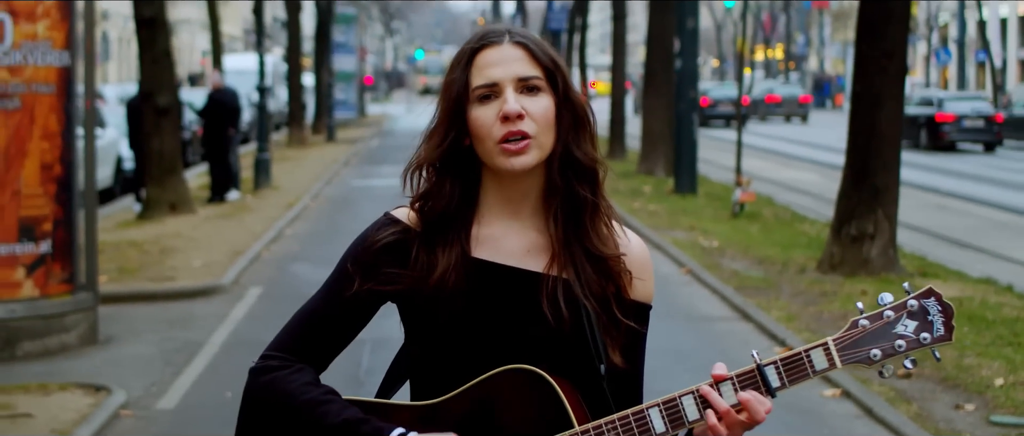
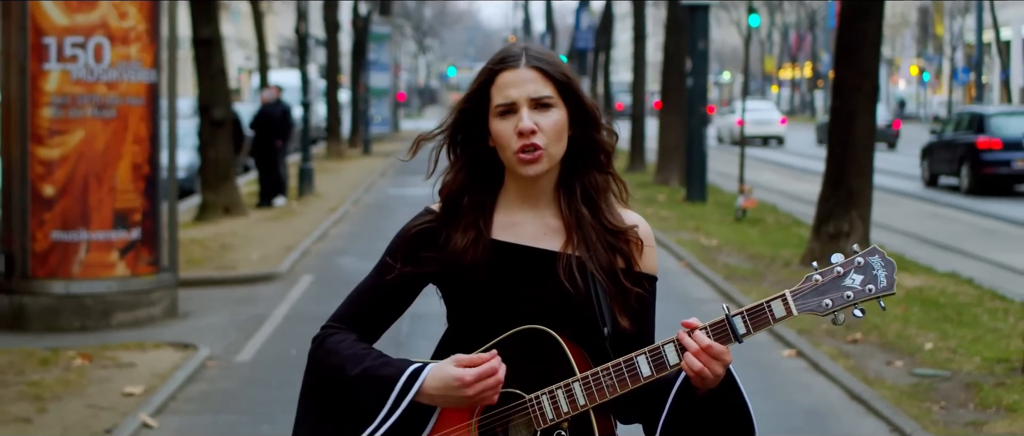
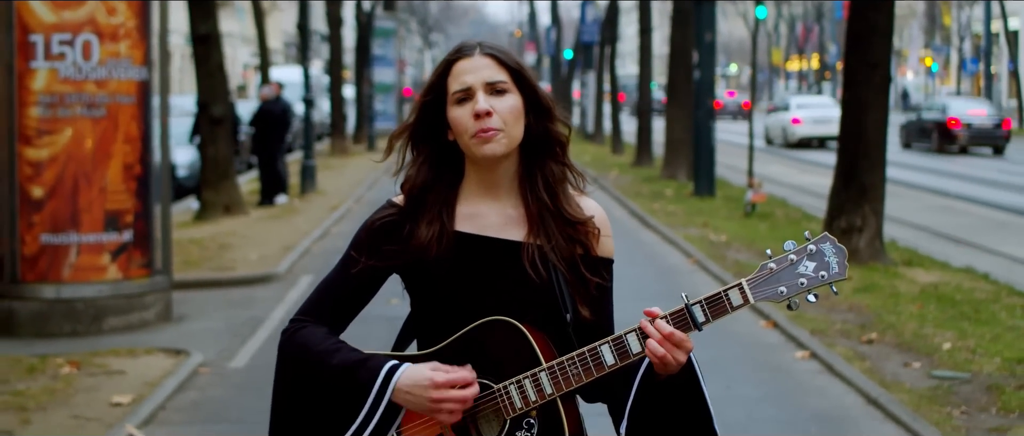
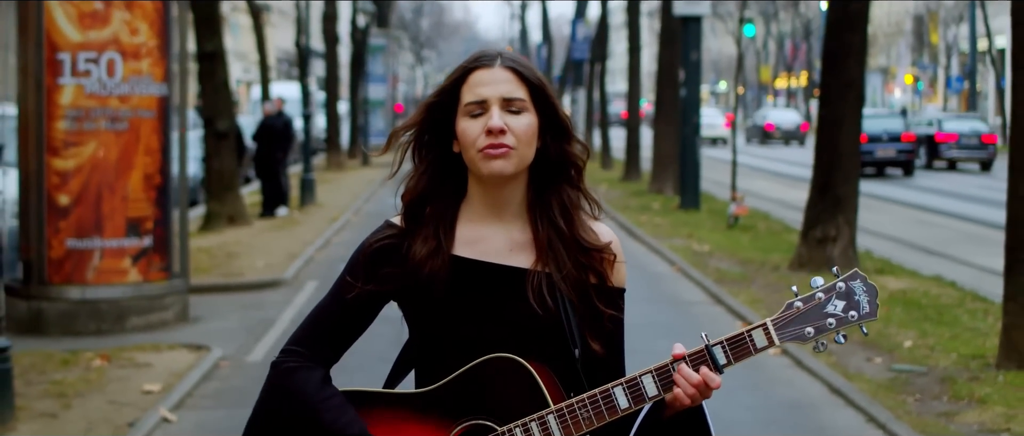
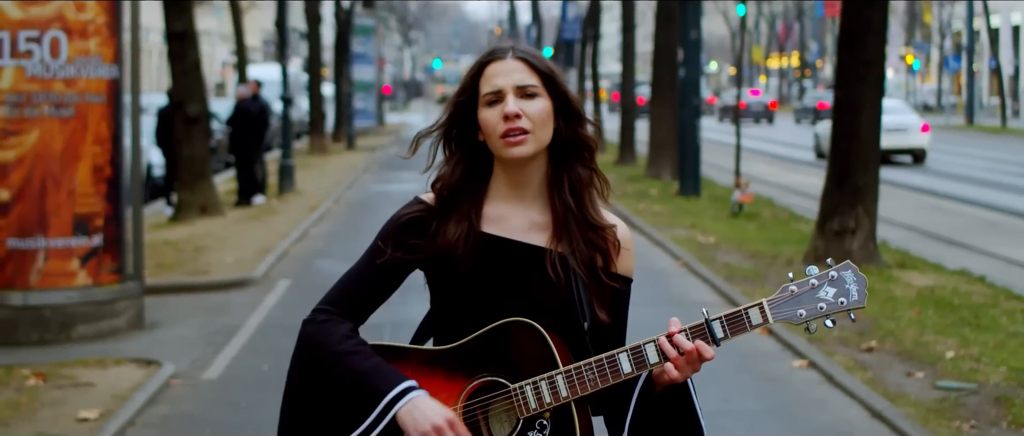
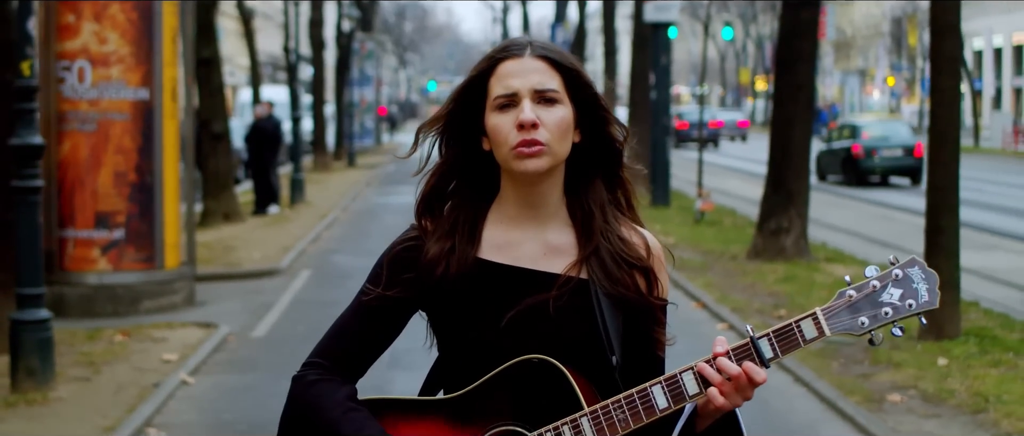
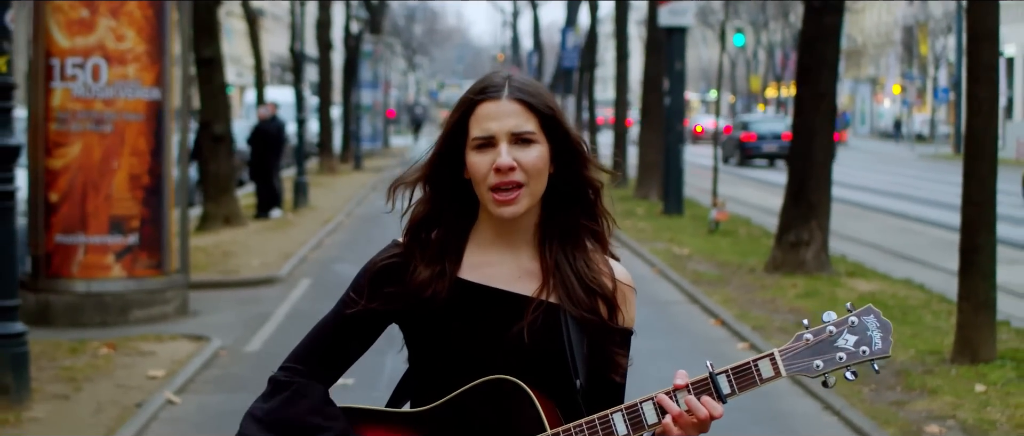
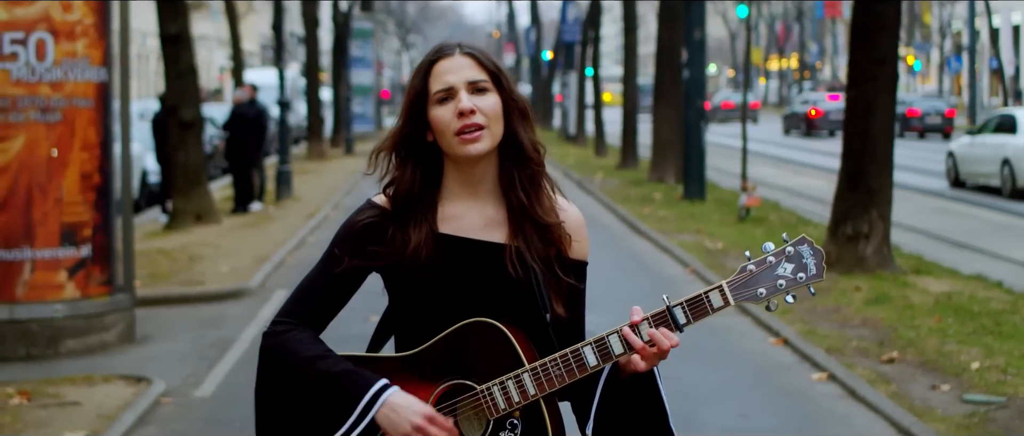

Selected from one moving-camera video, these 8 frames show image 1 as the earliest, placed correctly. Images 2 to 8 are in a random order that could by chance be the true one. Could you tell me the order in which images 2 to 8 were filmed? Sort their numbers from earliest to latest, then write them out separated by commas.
8, 5, 3, 2, 4, 7, 6
